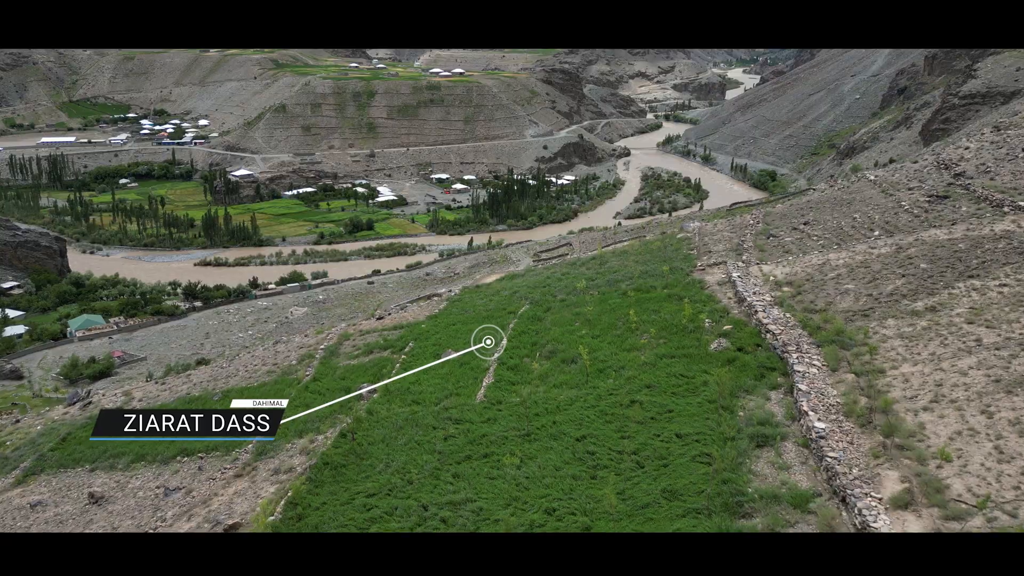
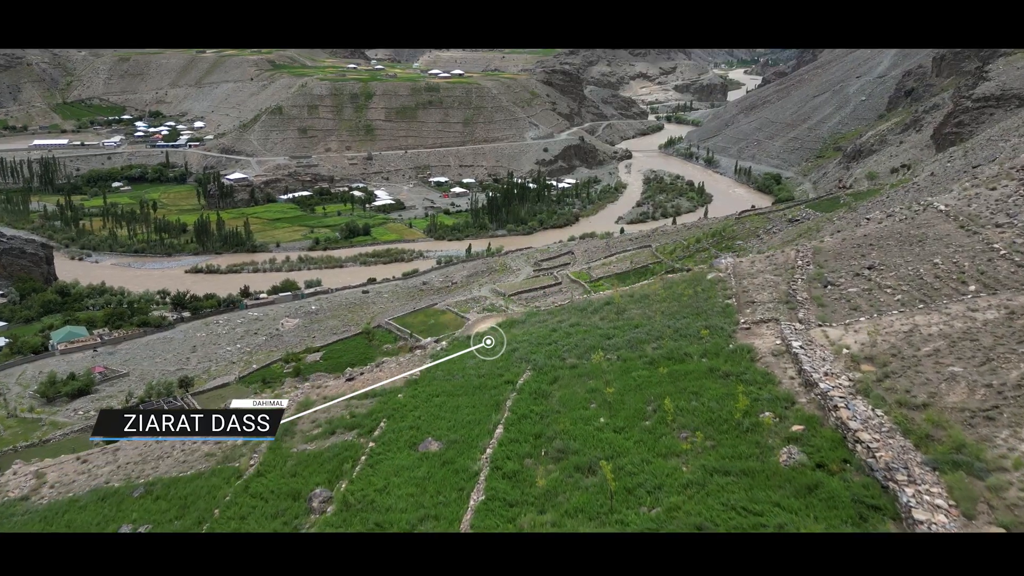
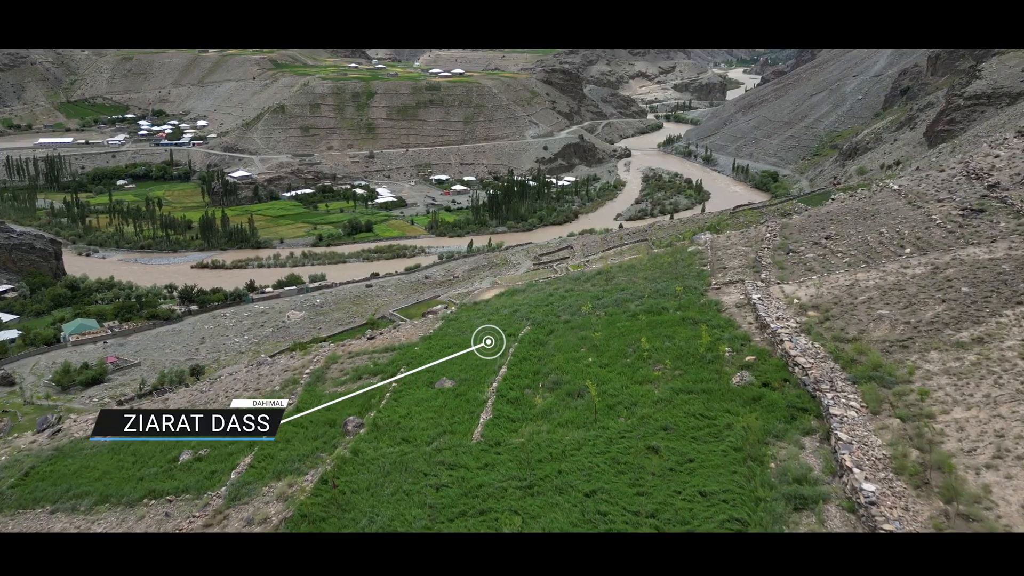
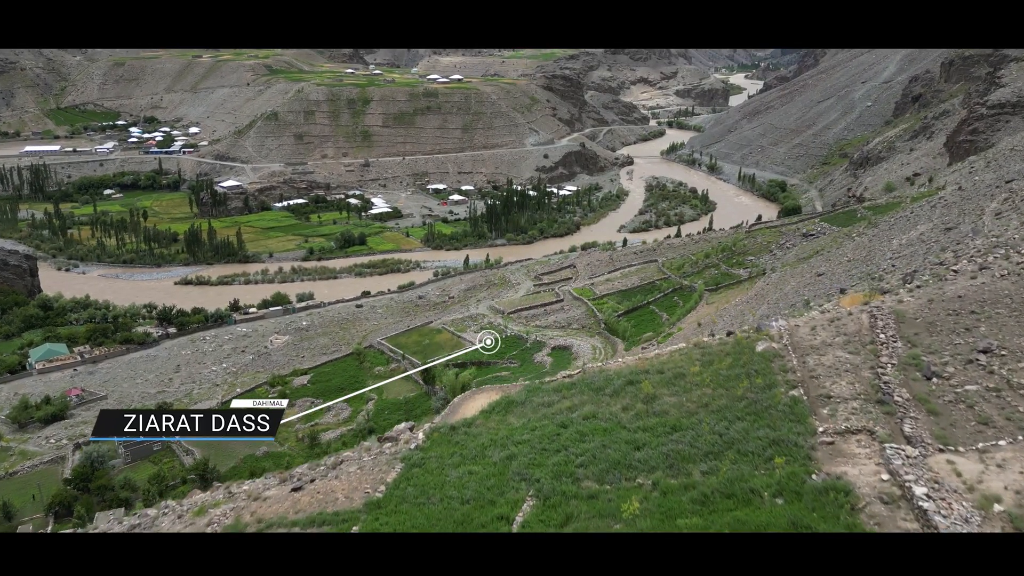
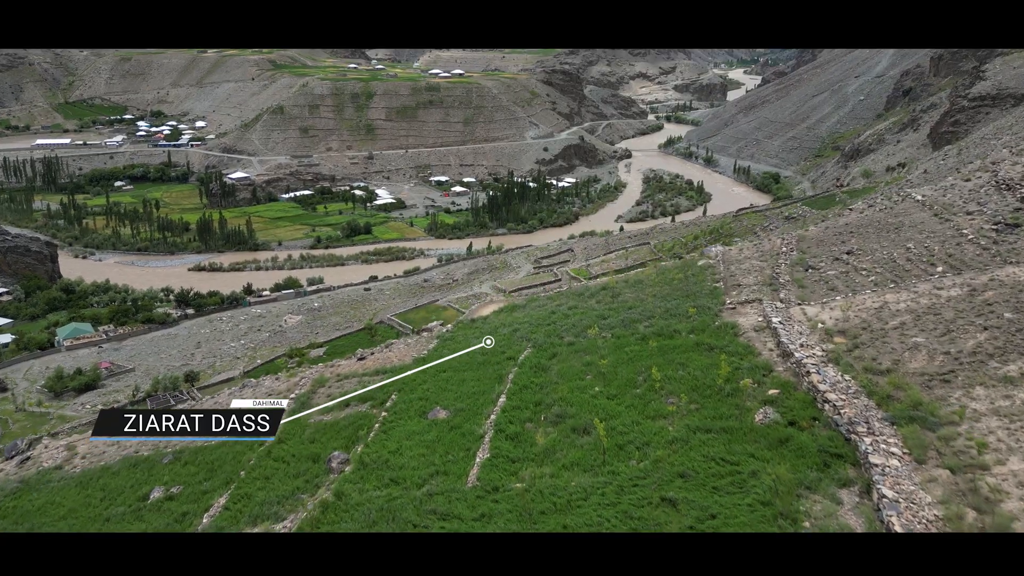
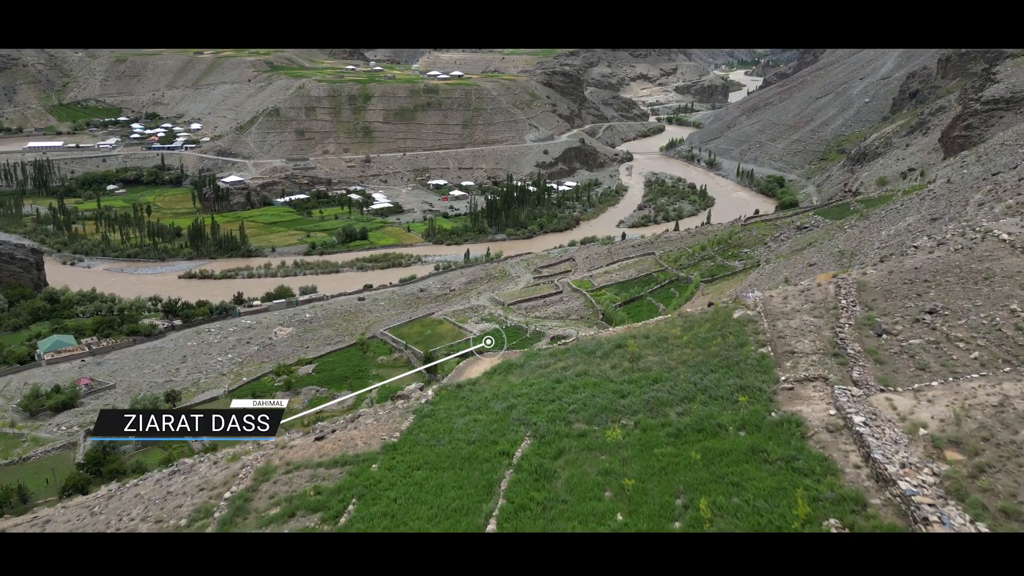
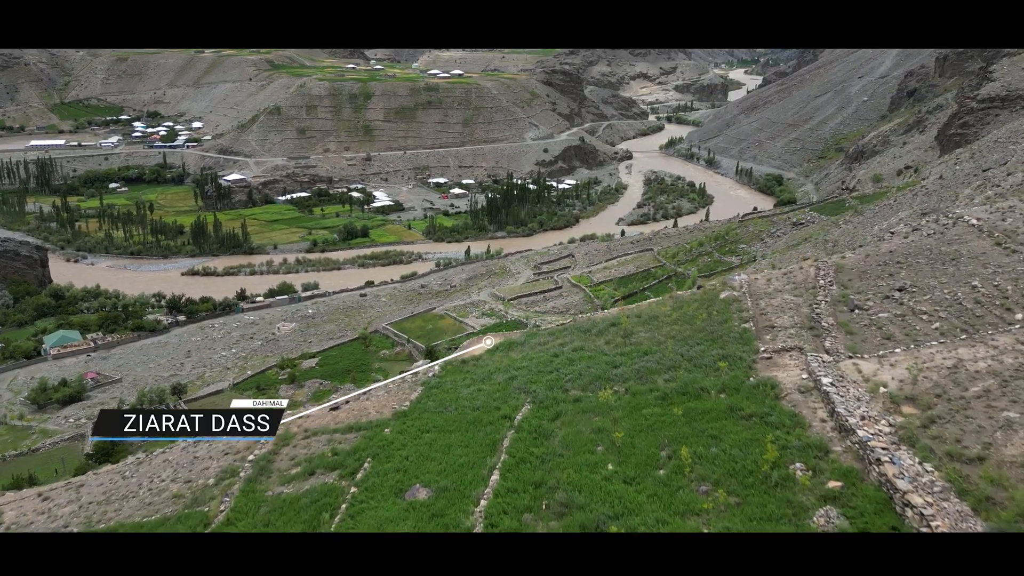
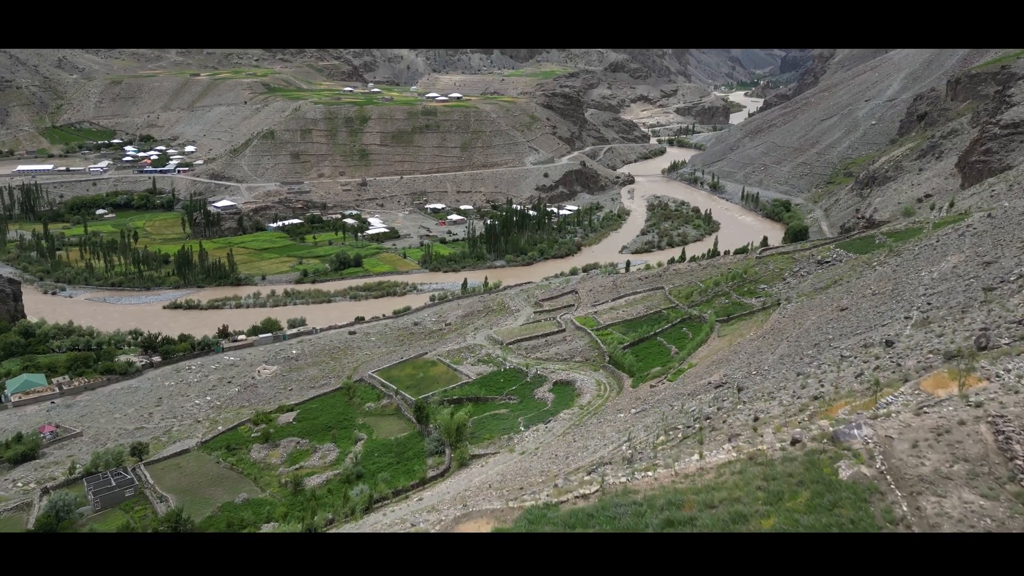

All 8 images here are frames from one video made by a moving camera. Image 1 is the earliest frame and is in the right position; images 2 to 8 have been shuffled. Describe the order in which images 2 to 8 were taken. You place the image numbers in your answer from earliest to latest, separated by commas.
3, 5, 2, 7, 6, 4, 8
